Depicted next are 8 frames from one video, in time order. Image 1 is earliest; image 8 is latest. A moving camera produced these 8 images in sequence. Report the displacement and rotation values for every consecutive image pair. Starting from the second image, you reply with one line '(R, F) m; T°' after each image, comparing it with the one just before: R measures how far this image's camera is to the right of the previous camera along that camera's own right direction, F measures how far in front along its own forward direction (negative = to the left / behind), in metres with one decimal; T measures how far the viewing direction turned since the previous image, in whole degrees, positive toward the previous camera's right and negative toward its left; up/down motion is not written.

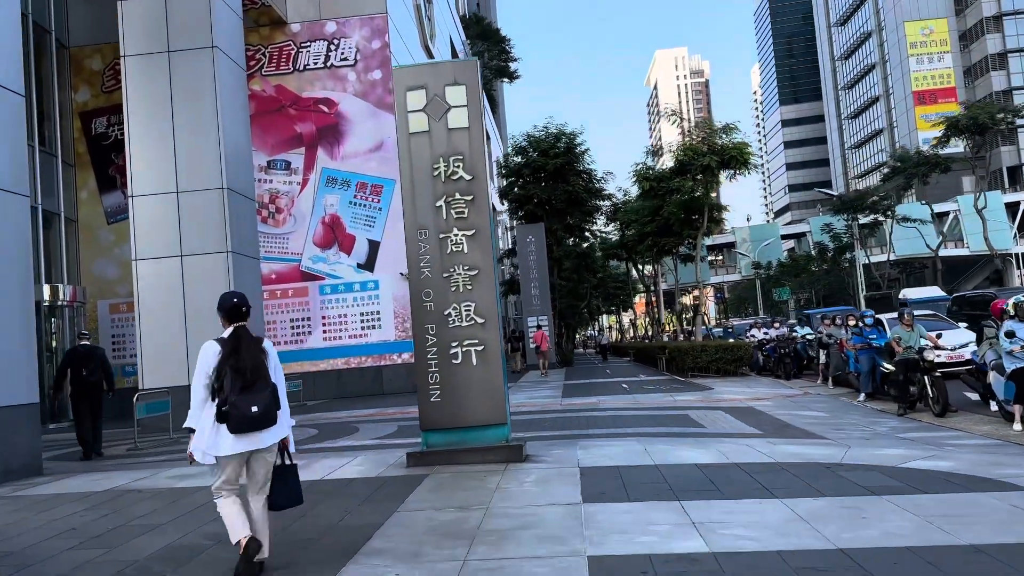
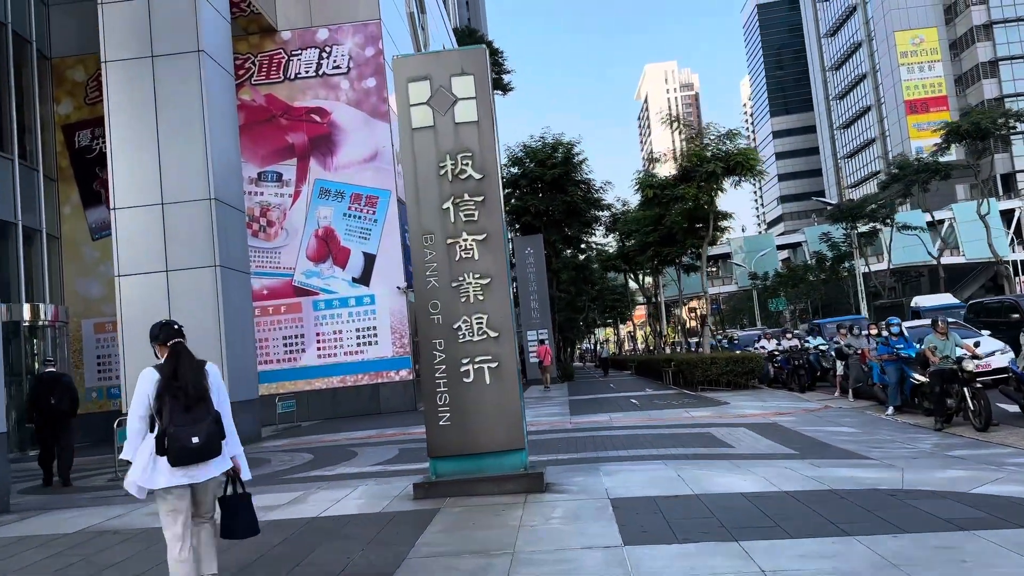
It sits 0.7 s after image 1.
(-0.2, +0.8) m; +1°
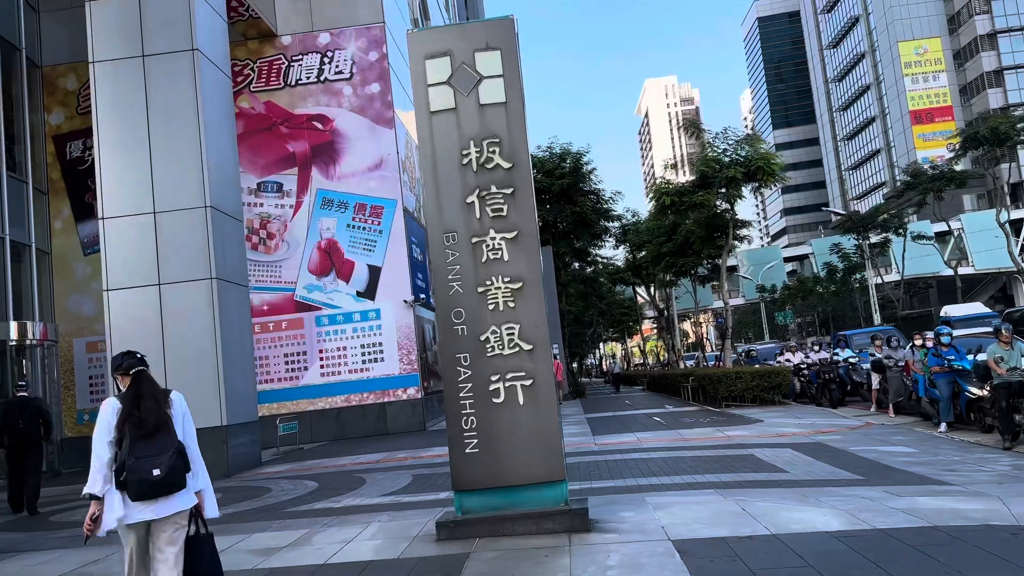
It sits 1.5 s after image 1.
(-0.3, +1.0) m; 0°
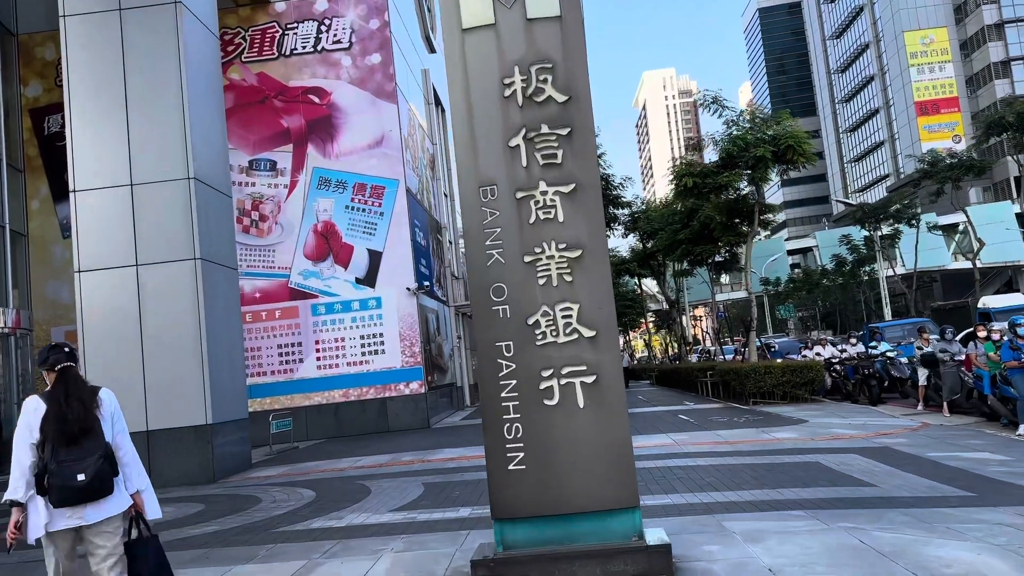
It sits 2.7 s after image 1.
(-0.4, +1.5) m; 0°
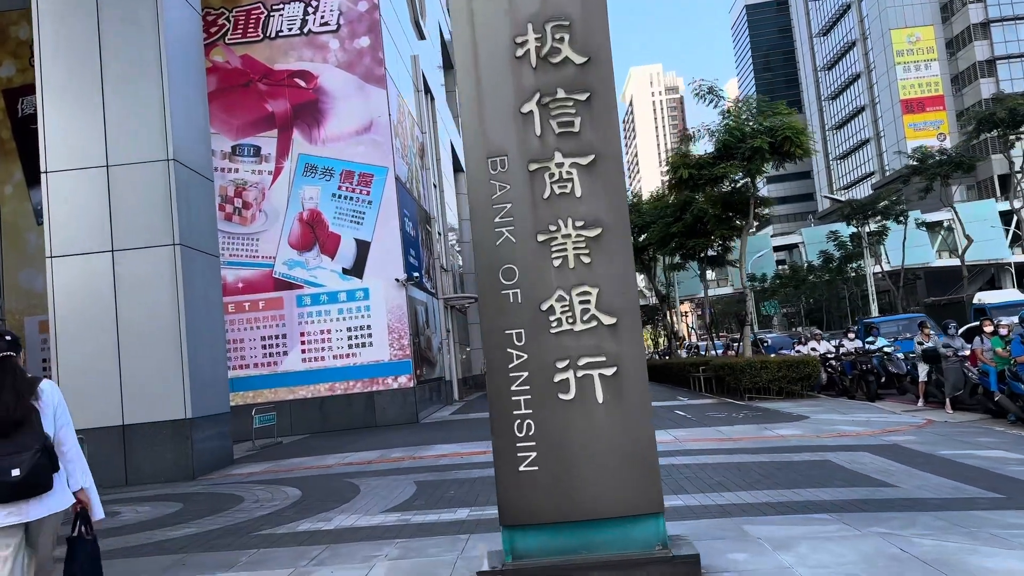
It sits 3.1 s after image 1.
(-0.2, +0.5) m; +1°
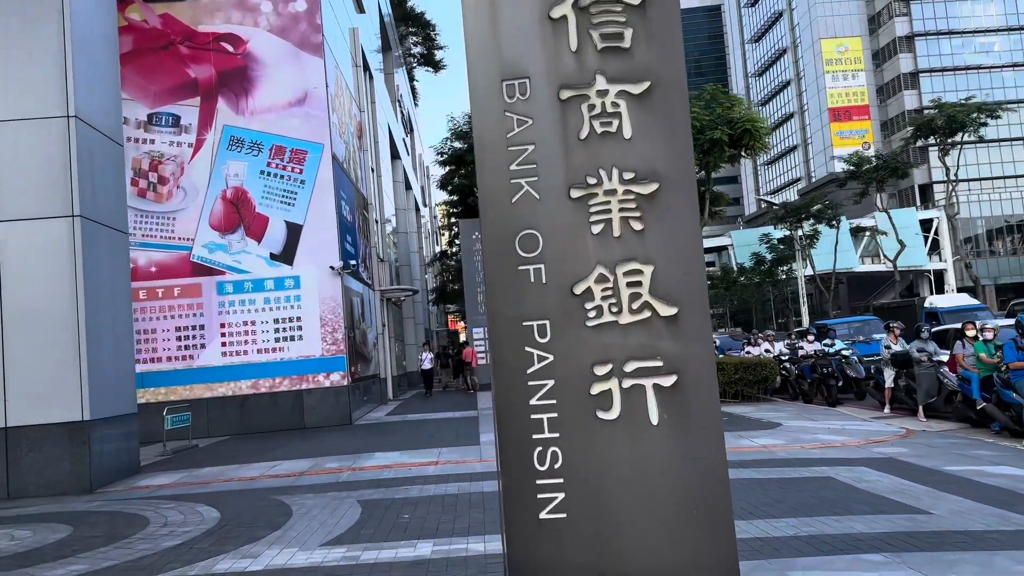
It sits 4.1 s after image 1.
(-0.4, +1.3) m; +5°
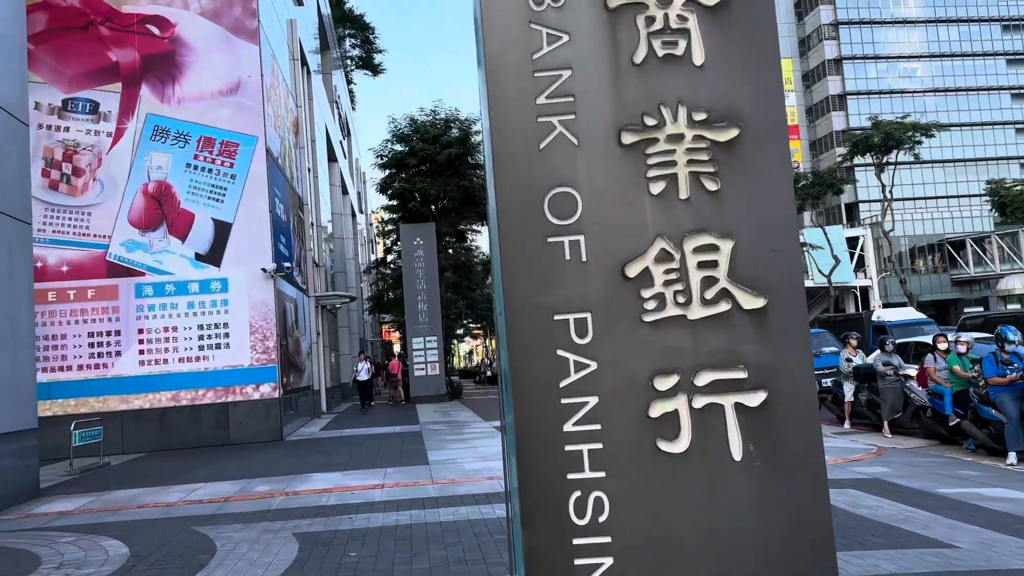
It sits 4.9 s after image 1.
(-0.3, +1.0) m; +5°
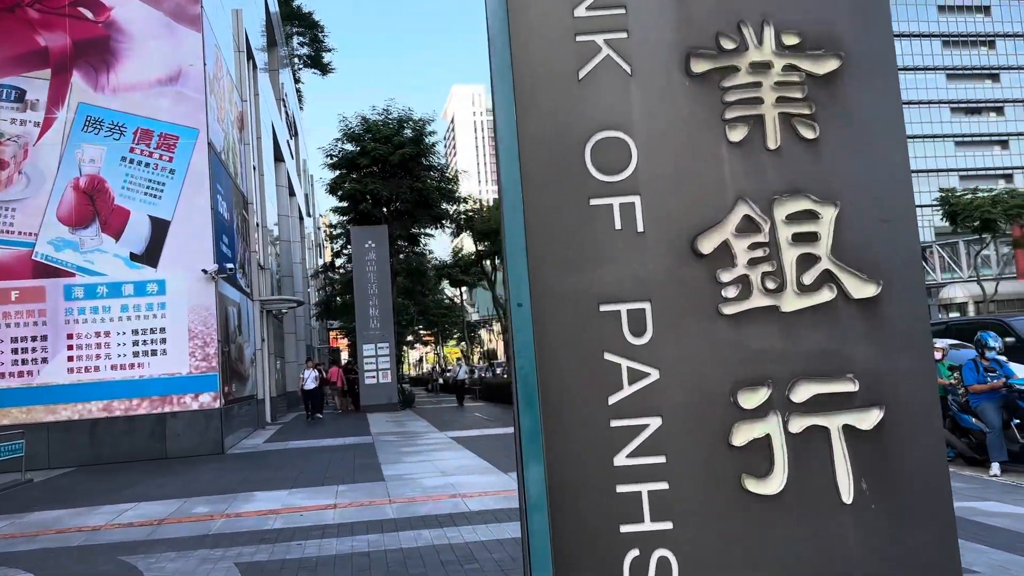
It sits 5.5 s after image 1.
(-0.2, +0.7) m; +4°
